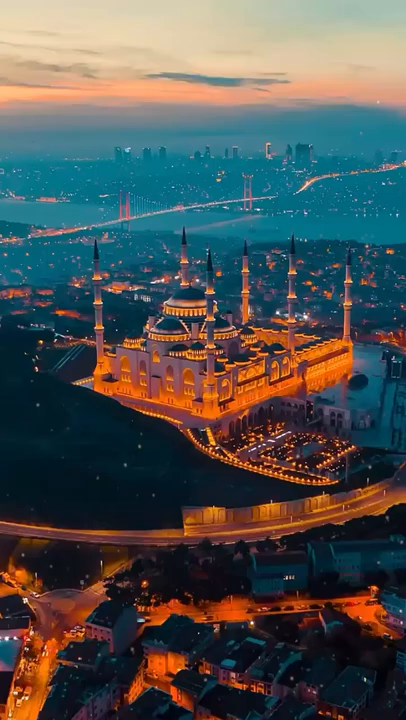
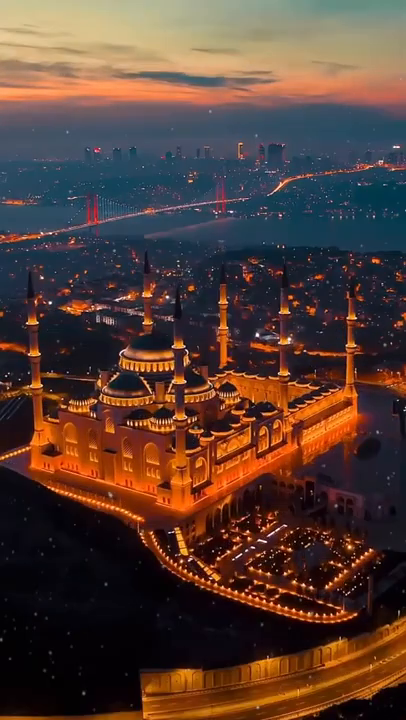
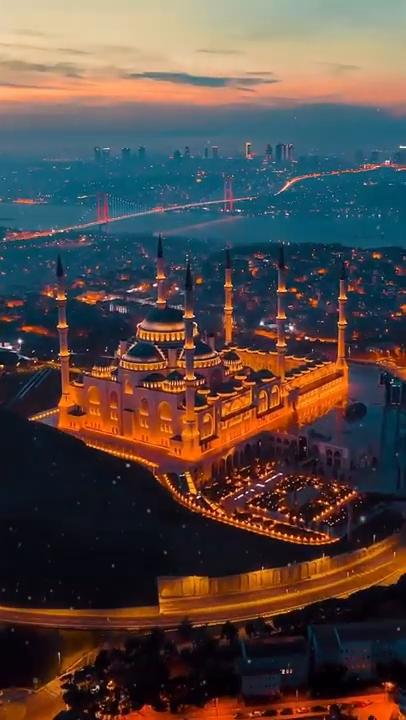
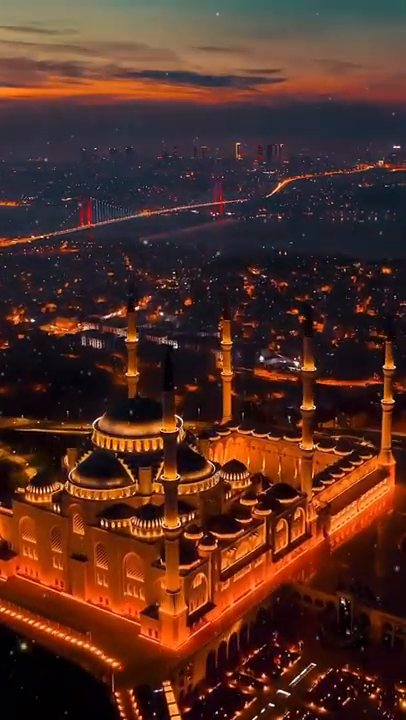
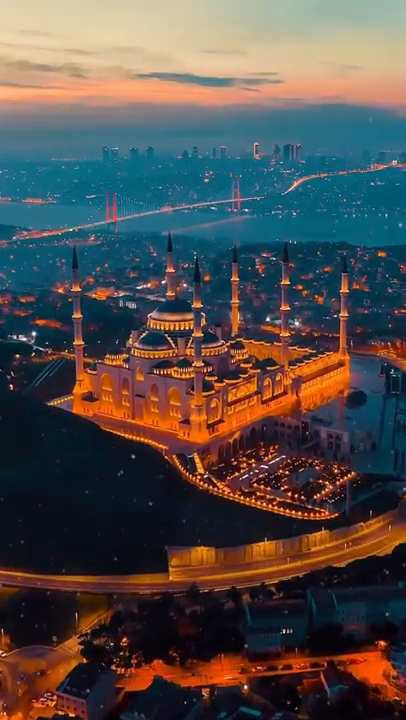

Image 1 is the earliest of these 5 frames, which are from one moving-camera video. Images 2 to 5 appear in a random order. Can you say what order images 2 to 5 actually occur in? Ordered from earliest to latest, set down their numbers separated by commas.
5, 3, 2, 4
